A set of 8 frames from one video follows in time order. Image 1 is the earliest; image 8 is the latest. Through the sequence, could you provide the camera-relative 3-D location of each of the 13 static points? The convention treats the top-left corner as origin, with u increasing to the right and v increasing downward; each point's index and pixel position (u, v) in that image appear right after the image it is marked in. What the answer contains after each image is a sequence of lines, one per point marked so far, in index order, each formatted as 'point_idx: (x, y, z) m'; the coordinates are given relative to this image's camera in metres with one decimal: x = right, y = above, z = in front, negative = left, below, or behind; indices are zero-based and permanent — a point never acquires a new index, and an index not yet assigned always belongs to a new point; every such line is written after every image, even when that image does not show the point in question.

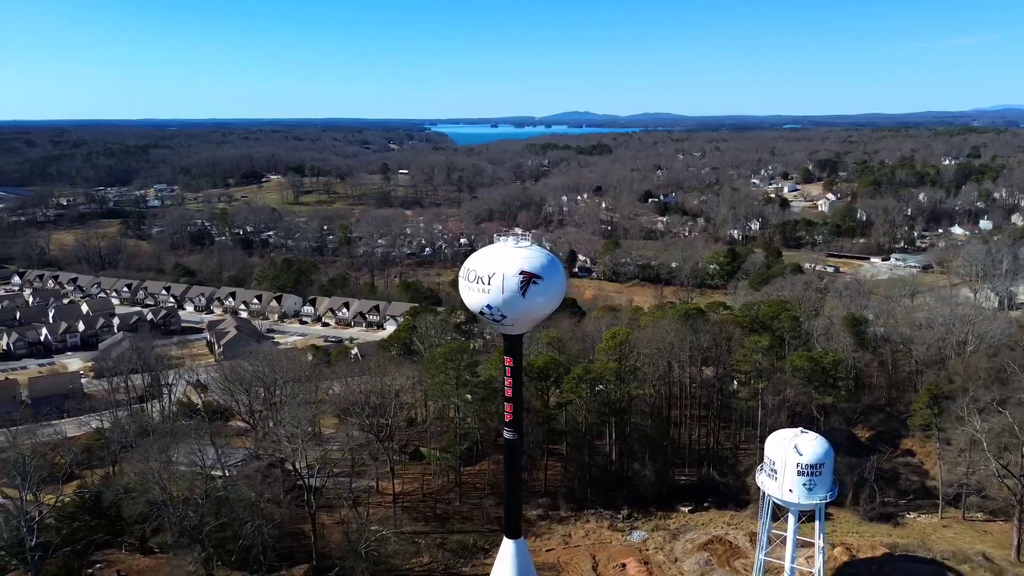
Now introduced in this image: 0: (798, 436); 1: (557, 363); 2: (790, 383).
0: (+3.8, -2.0, +9.9) m
1: (+1.1, -1.8, +17.9) m
2: (+7.1, -2.3, +18.5) m
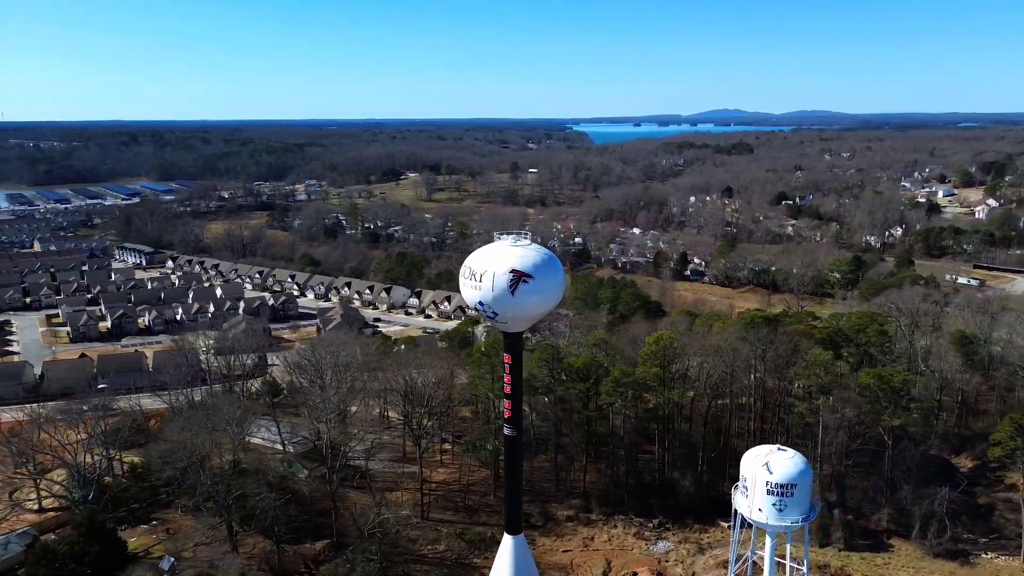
0: (+3.3, -2.1, +9.3) m
1: (+2.1, -1.8, +17.7) m
2: (+8.1, -2.6, +17.2) m
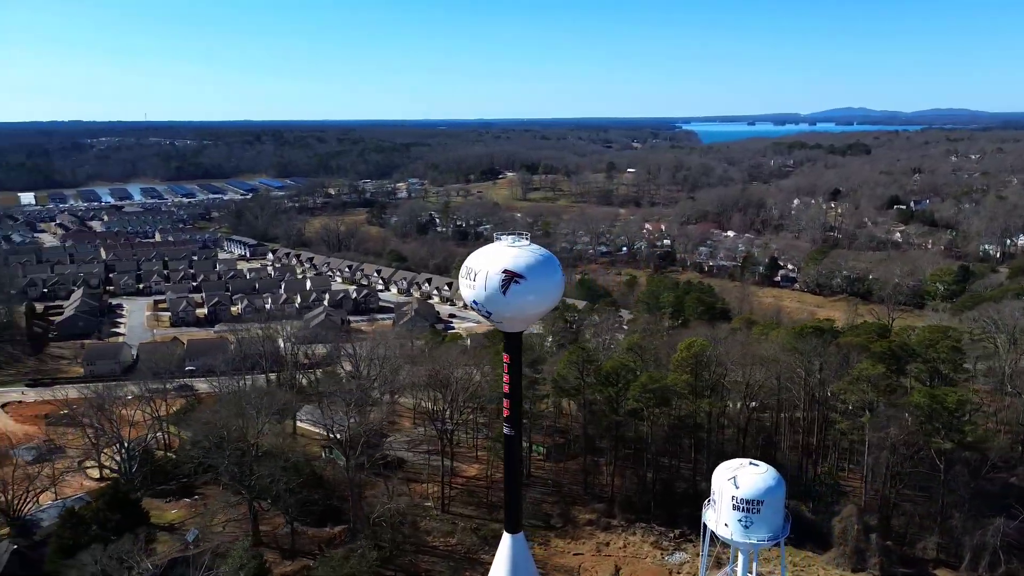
0: (+2.8, -2.2, +9.0) m
1: (+2.8, -1.9, +17.4) m
2: (+8.6, -2.9, +16.1) m
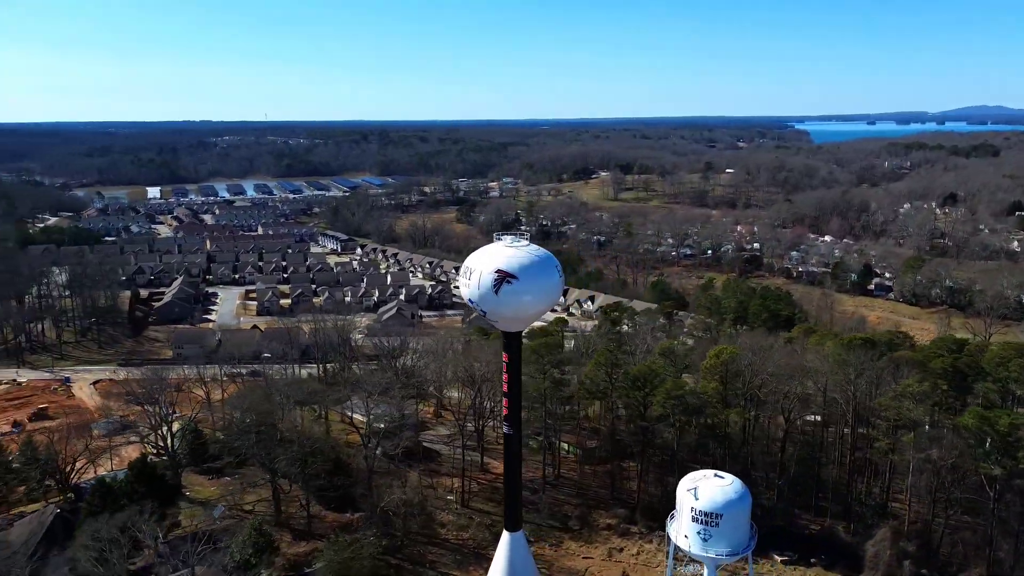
0: (+2.3, -2.3, +8.8) m
1: (+3.4, -2.0, +17.1) m
2: (+9.0, -3.1, +15.1) m
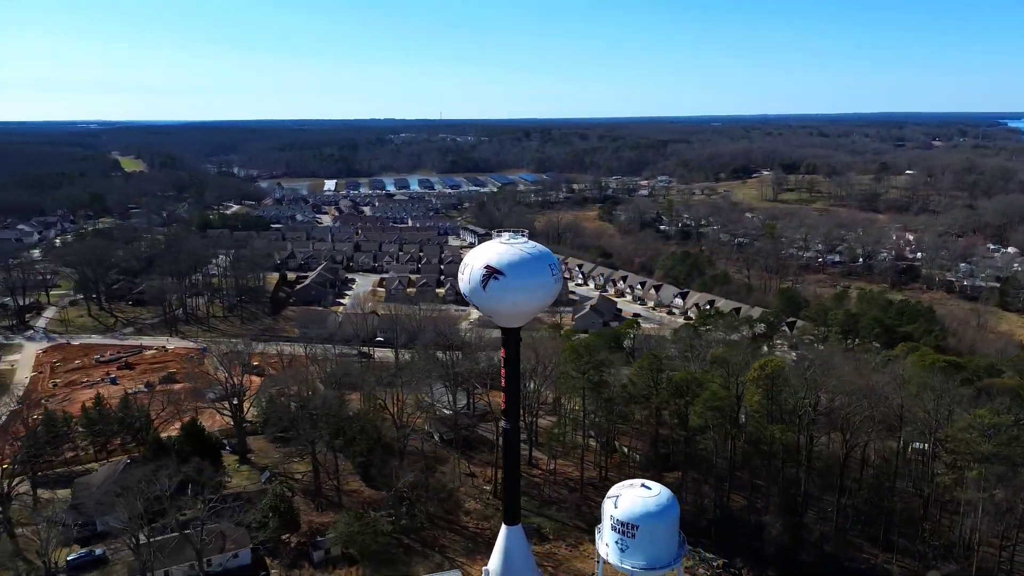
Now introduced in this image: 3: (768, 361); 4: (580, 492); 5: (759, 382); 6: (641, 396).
0: (+1.4, -2.3, +8.5) m
1: (+4.2, -2.1, +16.4) m
2: (+9.2, -3.5, +13.2) m
3: (+5.6, -1.6, +15.8) m
4: (+1.6, -4.9, +17.5) m
5: (+5.4, -2.0, +15.7) m
6: (+3.1, -2.5, +17.0) m
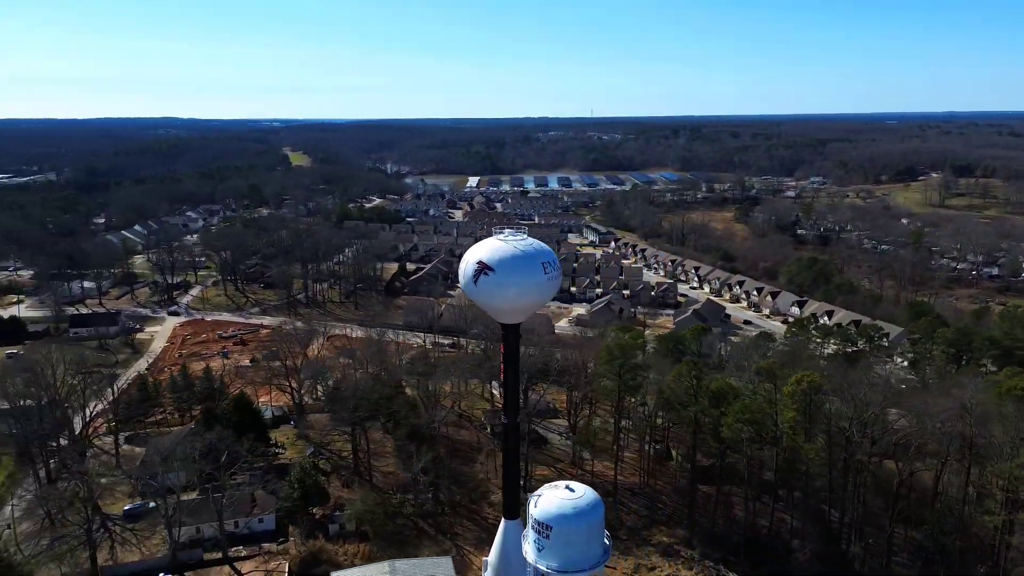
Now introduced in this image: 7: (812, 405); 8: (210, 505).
0: (+0.5, -2.3, +8.4) m
1: (+4.8, -2.2, +15.7) m
2: (+9.0, -3.8, +11.6) m
3: (+6.1, -1.8, +14.8) m
4: (+2.4, -4.9, +17.3) m
5: (+5.9, -2.2, +14.8) m
6: (+3.8, -2.6, +16.5) m
7: (+6.1, -2.3, +14.6) m
8: (-5.9, -4.3, +14.3) m
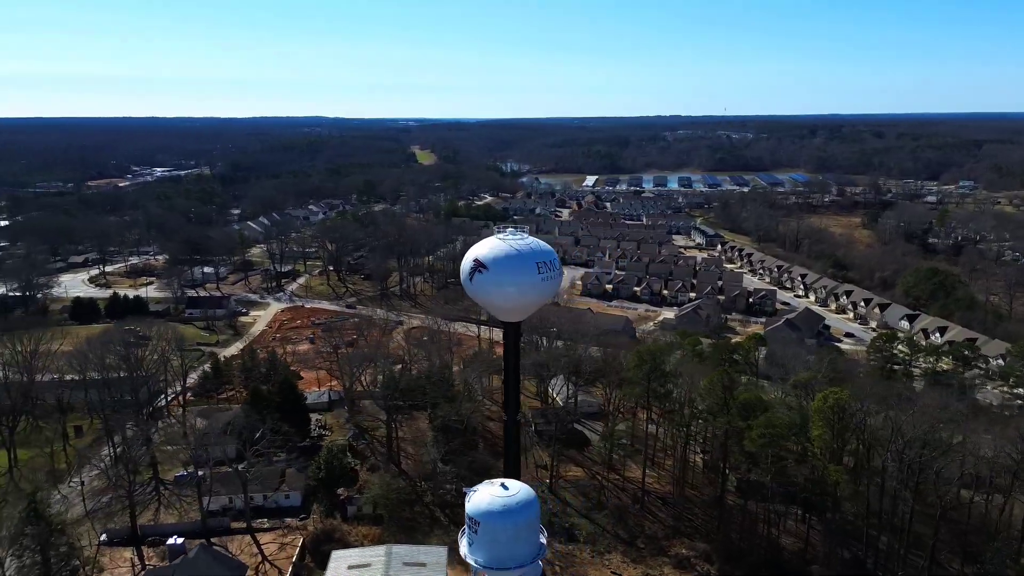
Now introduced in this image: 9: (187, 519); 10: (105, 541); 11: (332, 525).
0: (-0.2, -2.3, +8.5) m
1: (+5.2, -2.4, +14.9) m
2: (+8.6, -4.1, +10.2) m
3: (+6.3, -2.0, +13.8) m
4: (+3.0, -5.0, +16.9) m
5: (+6.1, -2.4, +13.9) m
6: (+4.3, -2.7, +15.9) m
7: (+6.3, -2.5, +13.7) m
8: (-5.7, -4.0, +15.4) m
9: (-6.6, -4.7, +14.7) m
10: (-7.9, -4.9, +14.1) m
11: (-3.6, -4.7, +14.5) m
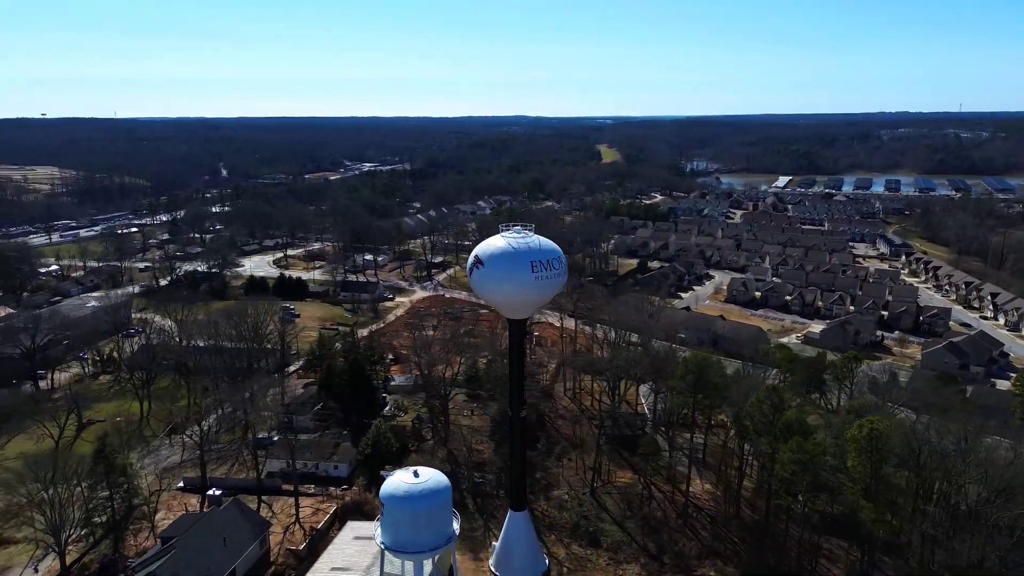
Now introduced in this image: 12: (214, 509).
0: (-1.2, -2.2, +8.9) m
1: (+5.6, -2.6, +13.7) m
2: (+7.6, -4.6, +8.3) m
3: (+6.4, -2.3, +12.4) m
4: (+3.8, -5.2, +16.2) m
5: (+6.2, -2.7, +12.5) m
6: (+5.0, -2.9, +14.9) m
7: (+6.3, -2.9, +12.2) m
8: (-4.9, -3.7, +16.9) m
9: (-6.0, -4.3, +16.5) m
10: (-7.4, -4.4, +16.2) m
11: (-3.1, -4.5, +15.5) m
12: (-5.5, -4.1, +13.3) m
